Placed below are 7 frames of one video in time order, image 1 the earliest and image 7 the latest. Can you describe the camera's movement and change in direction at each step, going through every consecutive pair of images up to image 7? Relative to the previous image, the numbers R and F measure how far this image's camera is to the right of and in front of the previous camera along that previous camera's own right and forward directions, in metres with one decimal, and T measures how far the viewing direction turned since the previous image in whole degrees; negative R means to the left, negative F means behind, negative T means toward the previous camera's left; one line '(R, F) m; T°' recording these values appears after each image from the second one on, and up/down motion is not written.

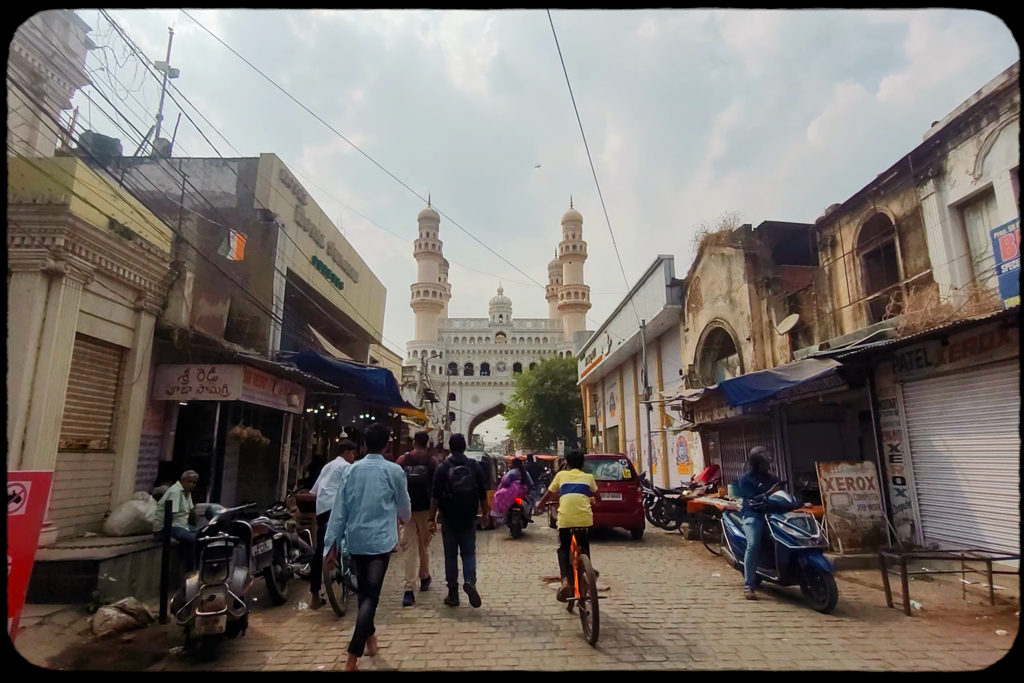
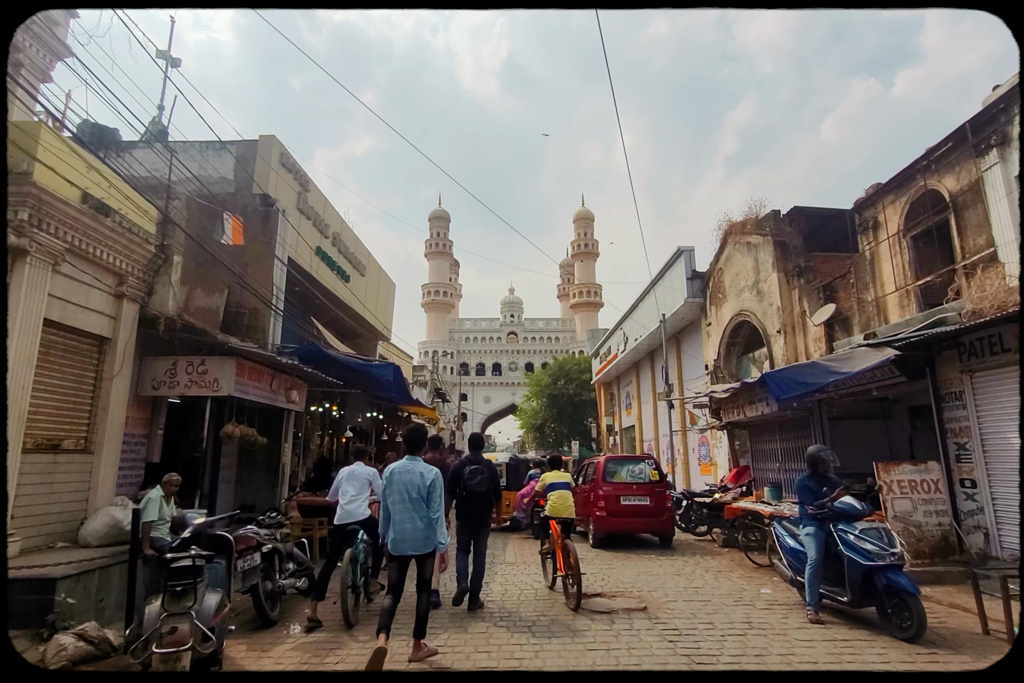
(-0.1, +0.8) m; -1°
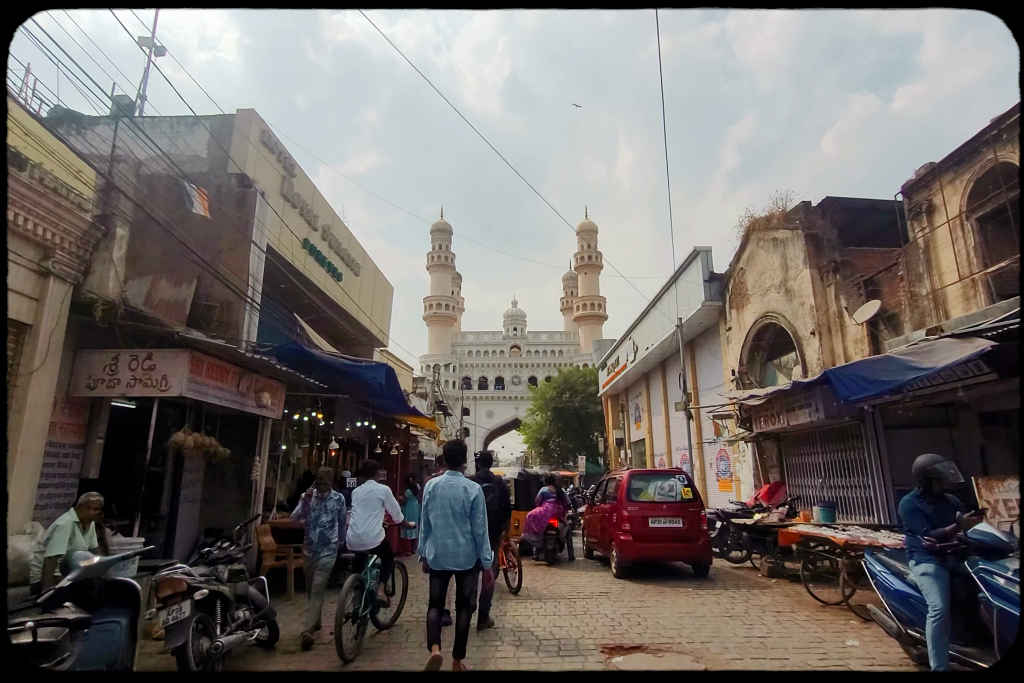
(-0.1, +1.3) m; 0°
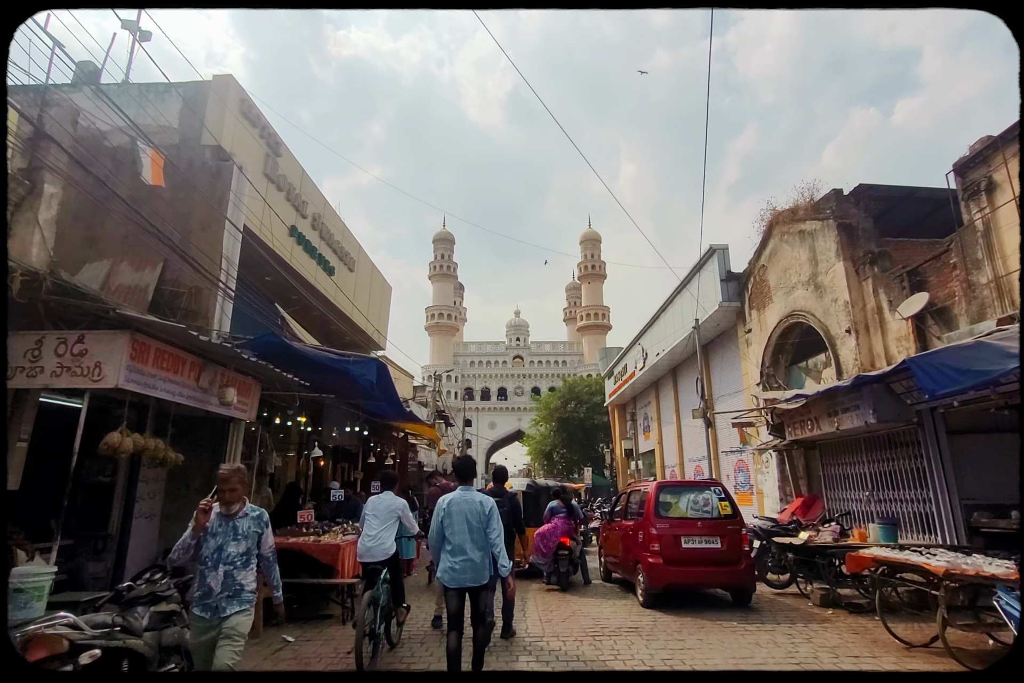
(-0.1, +1.1) m; 0°
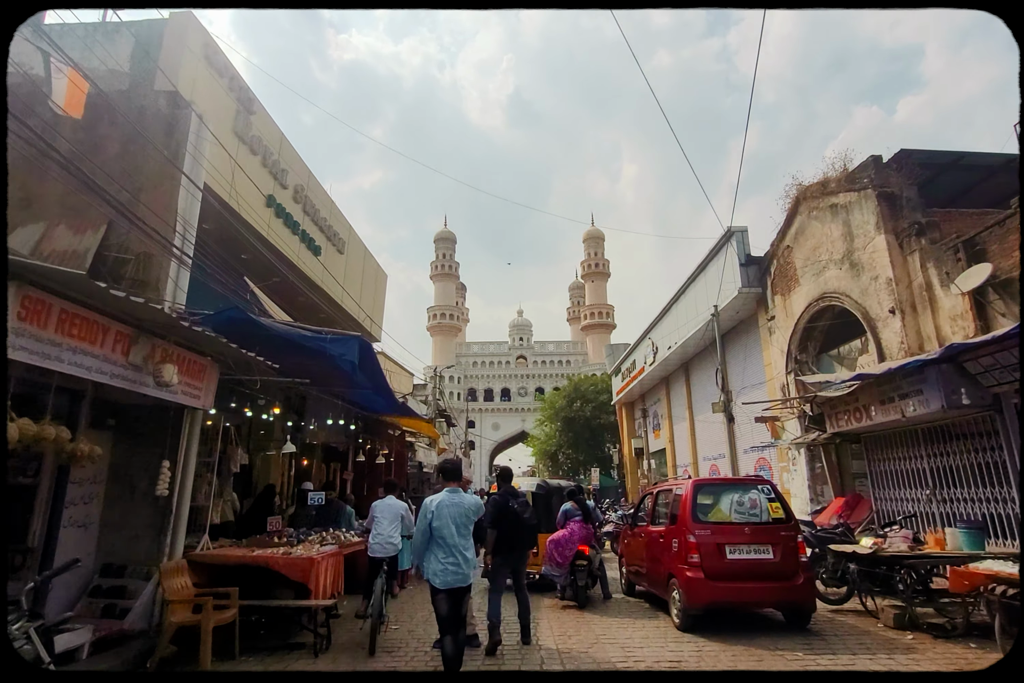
(0.0, +1.2) m; 0°
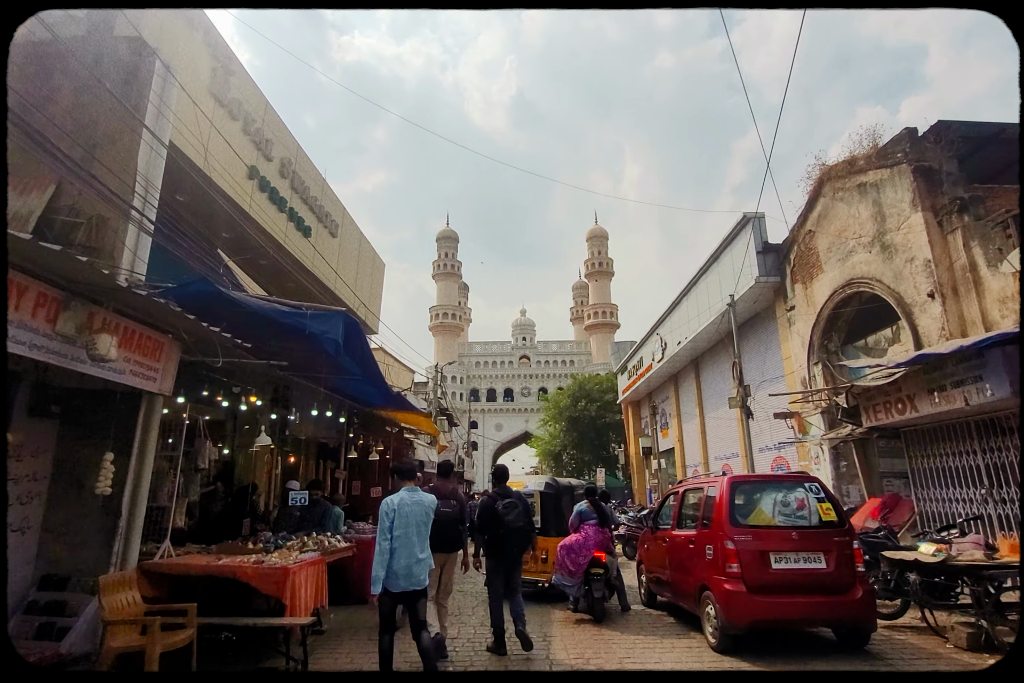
(0.0, +0.8) m; 0°
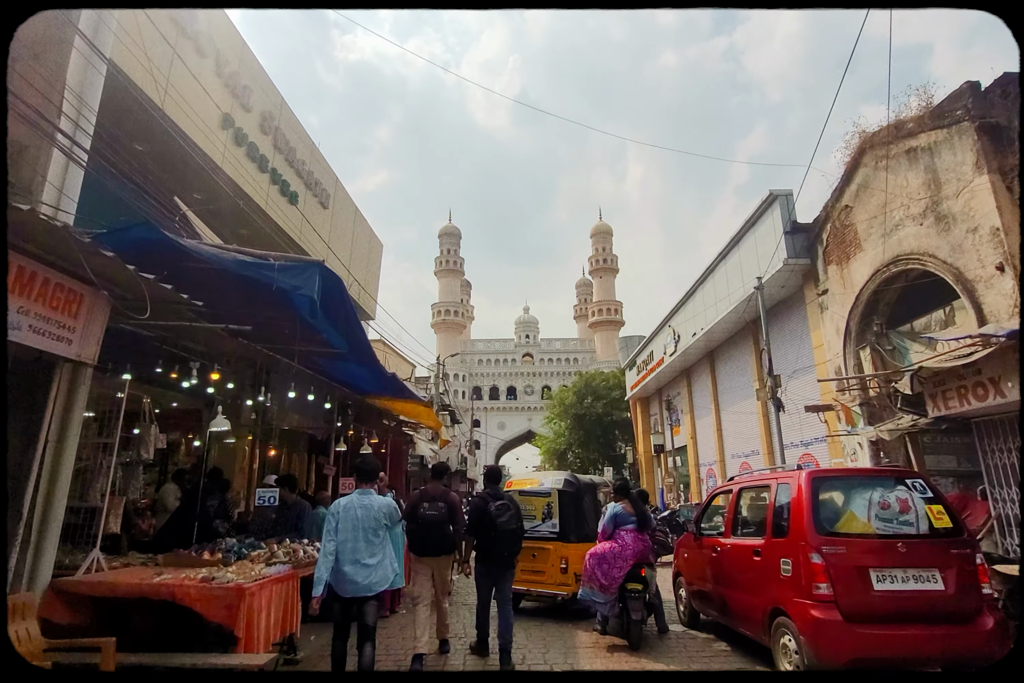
(-0.1, +1.1) m; 0°
